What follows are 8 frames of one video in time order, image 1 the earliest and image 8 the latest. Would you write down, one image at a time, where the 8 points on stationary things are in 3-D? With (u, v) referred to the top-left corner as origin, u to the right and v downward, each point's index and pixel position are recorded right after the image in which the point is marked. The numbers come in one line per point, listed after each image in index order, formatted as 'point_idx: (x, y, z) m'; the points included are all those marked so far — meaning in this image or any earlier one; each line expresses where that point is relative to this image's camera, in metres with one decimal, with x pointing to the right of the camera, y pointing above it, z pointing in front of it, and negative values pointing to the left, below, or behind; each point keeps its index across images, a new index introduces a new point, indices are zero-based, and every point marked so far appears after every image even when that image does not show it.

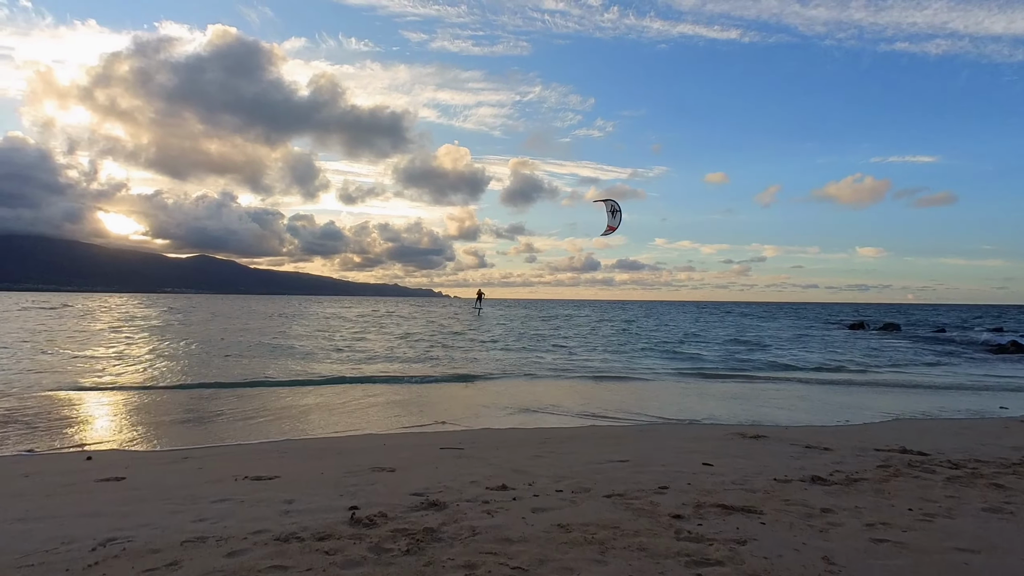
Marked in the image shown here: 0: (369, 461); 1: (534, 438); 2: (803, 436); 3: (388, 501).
0: (-1.1, -1.3, +4.1) m
1: (+0.2, -1.4, +5.1) m
2: (+2.6, -1.3, +5.0) m
3: (-0.7, -1.2, +3.2) m
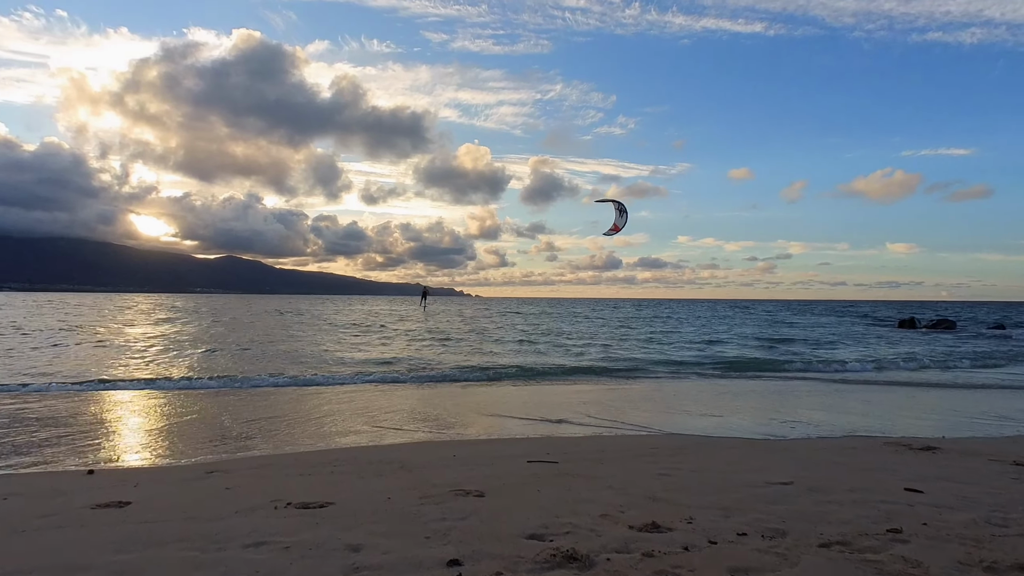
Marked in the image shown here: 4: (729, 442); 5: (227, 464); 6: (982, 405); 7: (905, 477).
0: (-0.4, -1.1, +3.1) m
1: (+0.9, -1.2, +4.1) m
2: (+3.3, -1.1, +3.8) m
3: (-0.1, -1.0, +2.2) m
4: (+1.7, -1.2, +4.4) m
5: (-2.0, -1.2, +3.9) m
6: (+8.7, -2.2, +10.2) m
7: (+2.3, -1.1, +3.2) m
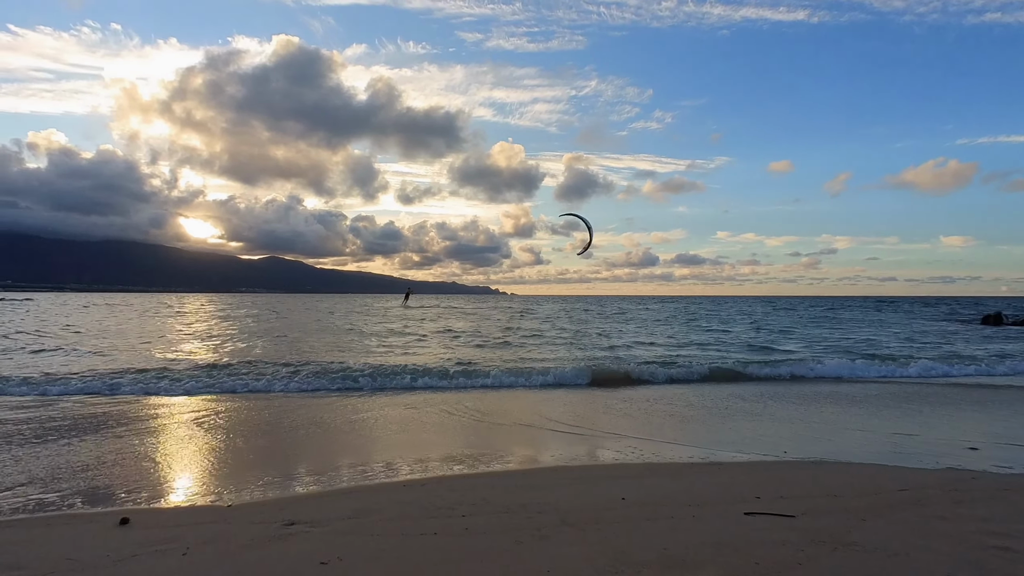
0: (+0.5, -1.0, +1.9) m
1: (+1.9, -1.0, +2.8) m
2: (+4.3, -0.9, +2.4) m
3: (+0.8, -0.9, +1.0) m
4: (+2.7, -1.1, +3.1) m
5: (-1.0, -1.1, +2.8) m
6: (+10.1, -1.9, +8.4) m
7: (+3.2, -0.9, +1.8) m
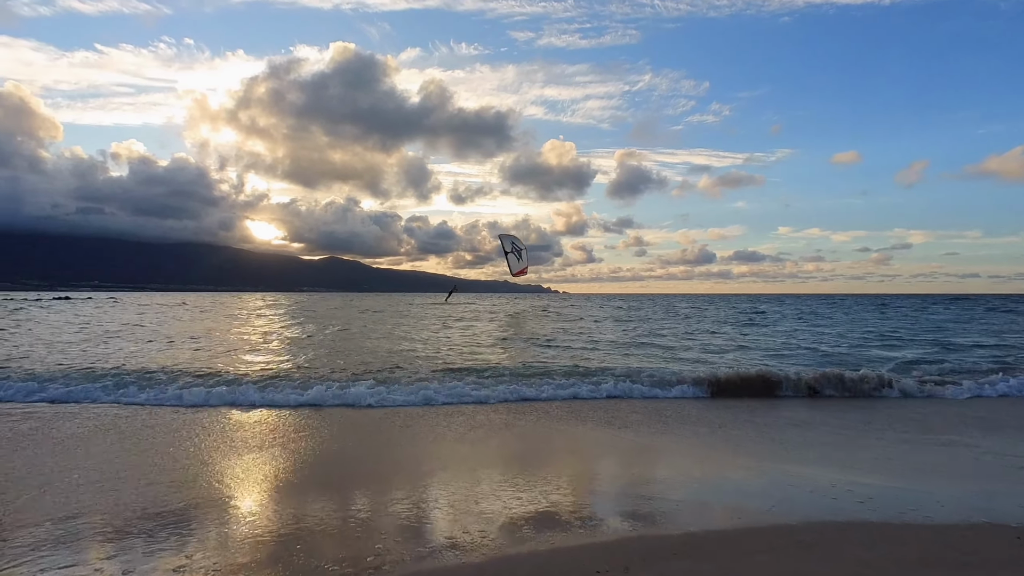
0: (+0.8, -1.1, +1.0) m
1: (+2.3, -1.2, +1.7) m
2: (+4.6, -1.1, +1.1) m
3: (+1.0, -1.1, 0.0) m
4: (+3.1, -1.2, +1.9) m
5: (-0.7, -1.3, +2.0) m
6: (+10.9, -2.1, +6.6) m
7: (+3.4, -1.1, +0.7) m
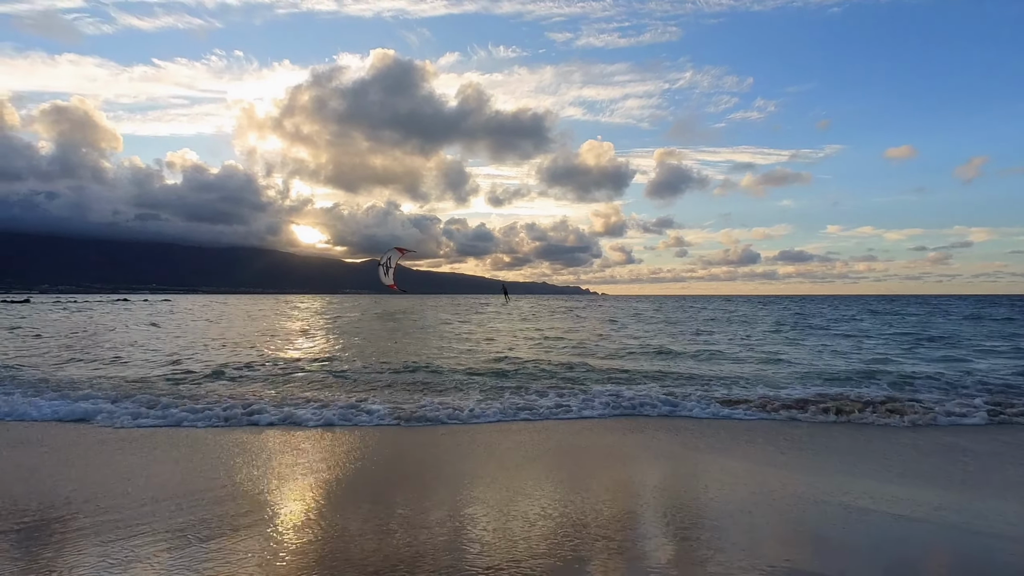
0: (+1.1, -1.2, +0.7) m
1: (+2.6, -1.3, +1.3) m
2: (+4.9, -1.2, +0.5) m
3: (+1.2, -1.1, -0.3) m
4: (+3.4, -1.3, +1.4) m
5: (-0.3, -1.4, +1.8) m
6: (+11.6, -2.1, +5.5) m
7: (+3.7, -1.2, +0.1) m
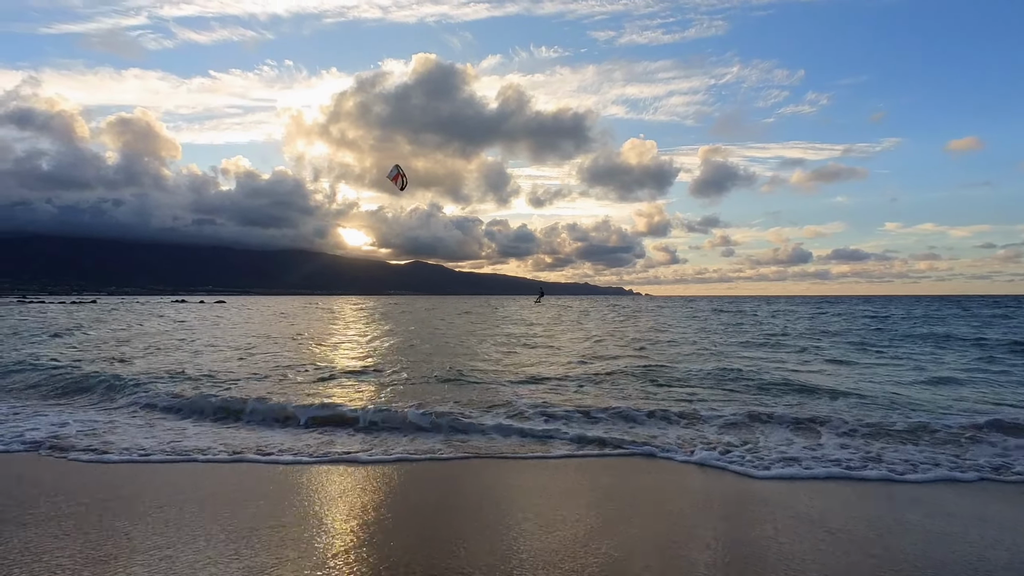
0: (+2.4, -1.3, +0.5) m
1: (+3.9, -1.4, +1.0) m
2: (+6.1, -1.2, +0.1) m
3: (+2.4, -1.2, -0.5) m
4: (+4.8, -1.4, +1.1) m
5: (+1.1, -1.4, +1.7) m
6: (+13.2, -2.2, +4.5) m
7: (+4.9, -1.2, -0.3) m
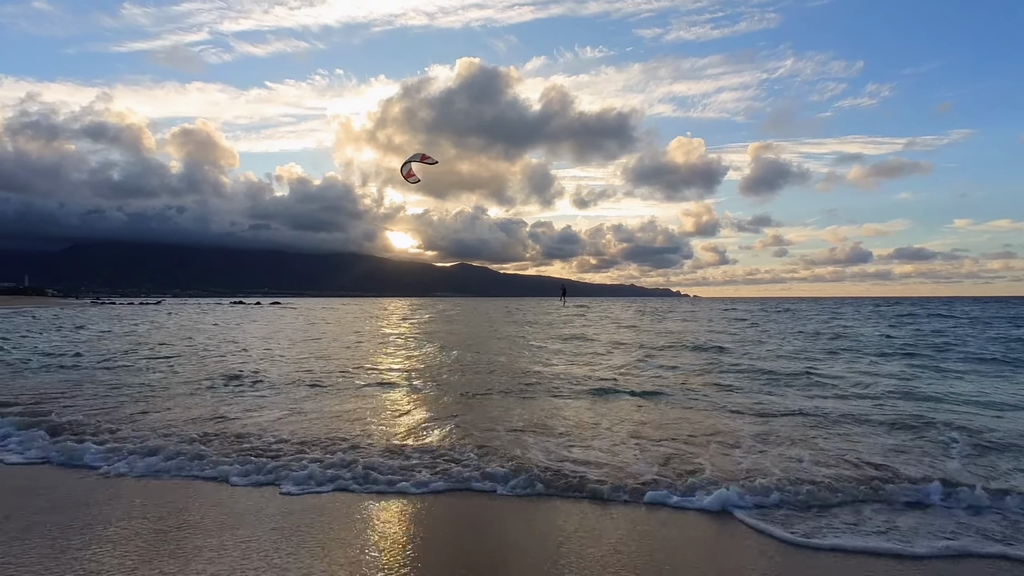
0: (+4.1, -1.4, +0.1) m
1: (+5.6, -1.5, +0.5) m
2: (+7.8, -1.4, -0.6) m
3: (+4.0, -1.4, -0.9) m
4: (+6.5, -1.5, +0.5) m
5: (+2.8, -1.6, +1.4) m
6: (+15.2, -2.3, +3.3) m
7: (+6.5, -1.4, -0.8) m
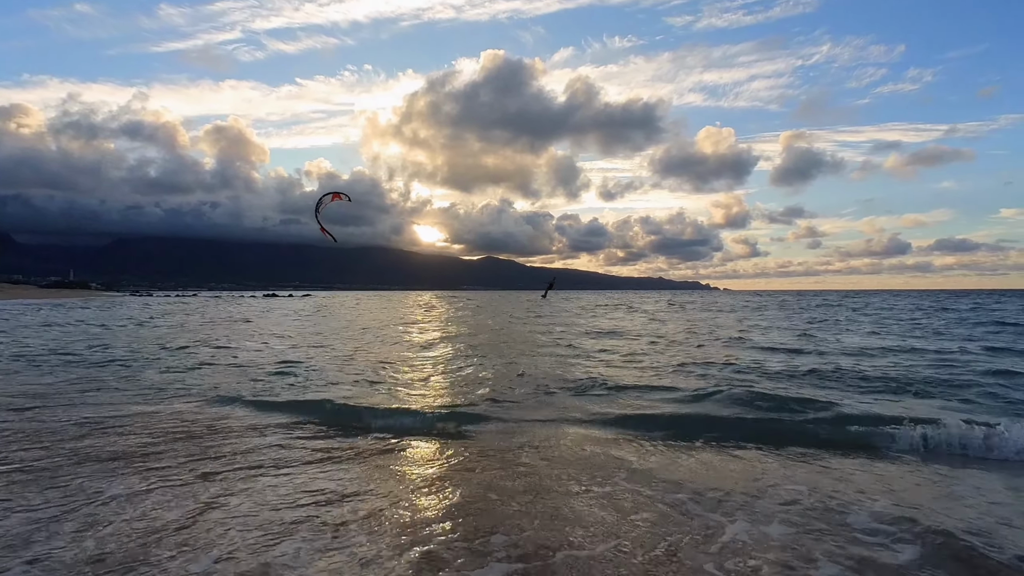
0: (+8.6, -2.1, -2.6) m
1: (+10.2, -2.2, -2.3) m
2: (+12.2, -2.0, -3.5) m
3: (+8.5, -2.0, -3.6) m
4: (+11.0, -2.2, -2.3) m
5: (+7.4, -2.2, -1.2) m
6: (+19.8, -2.9, 0.0) m
7: (+11.0, -2.0, -3.7) m
